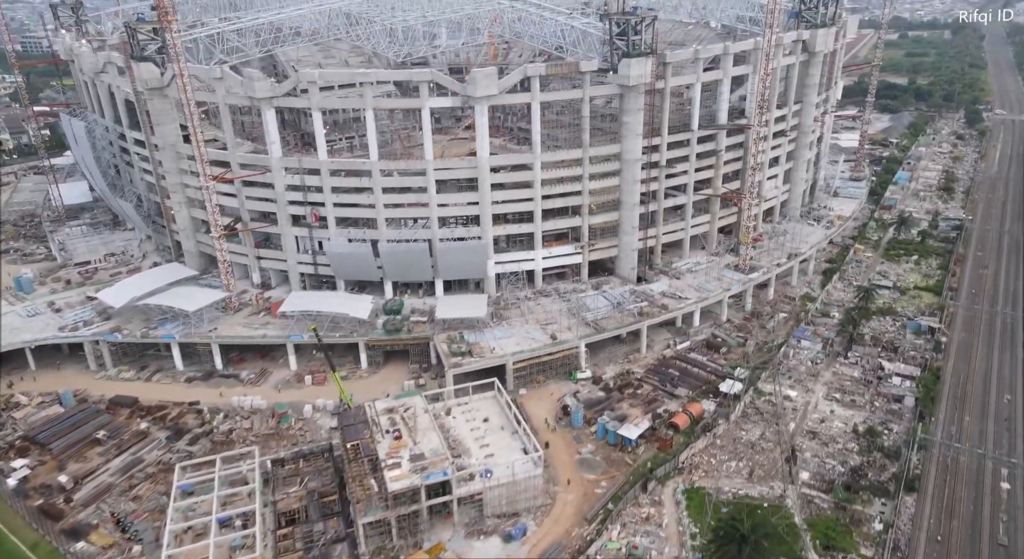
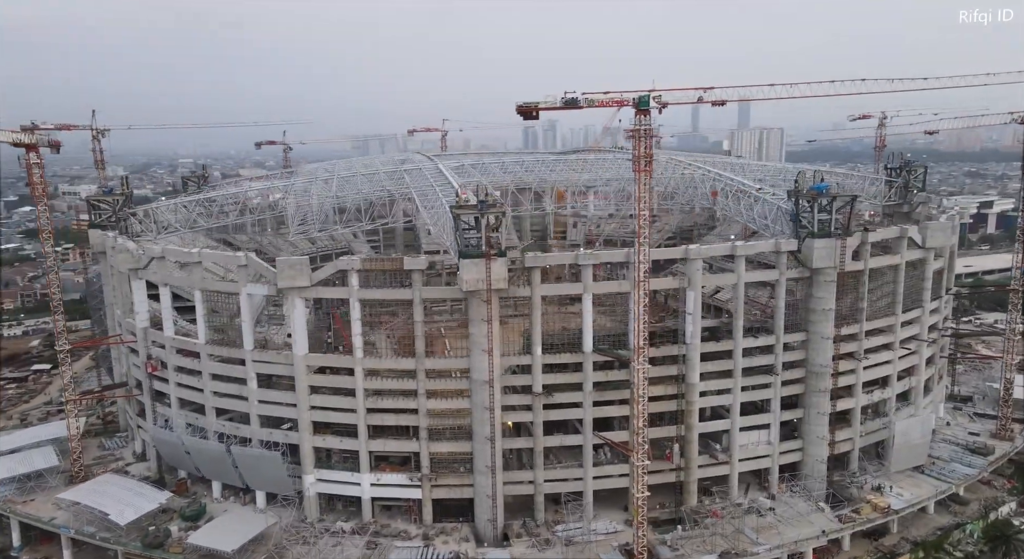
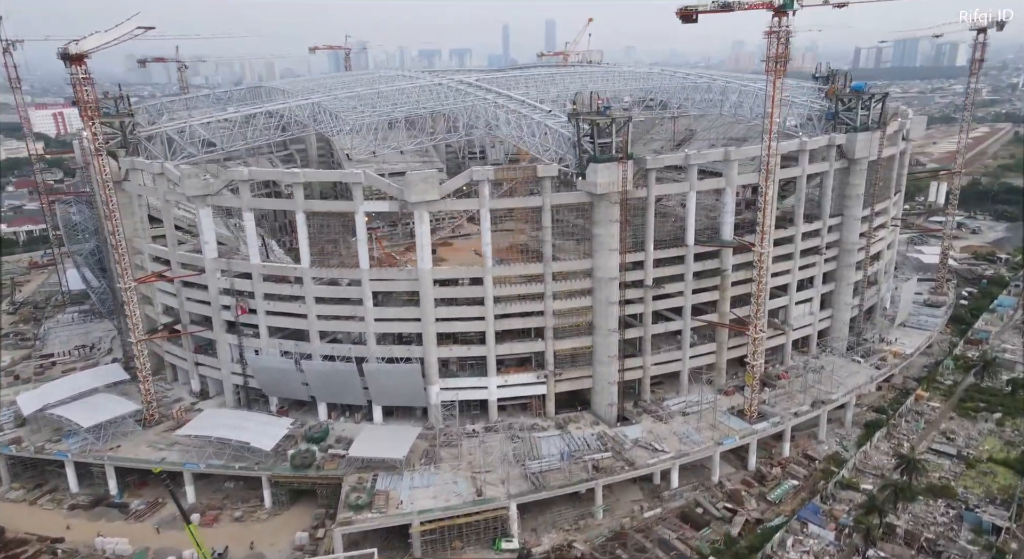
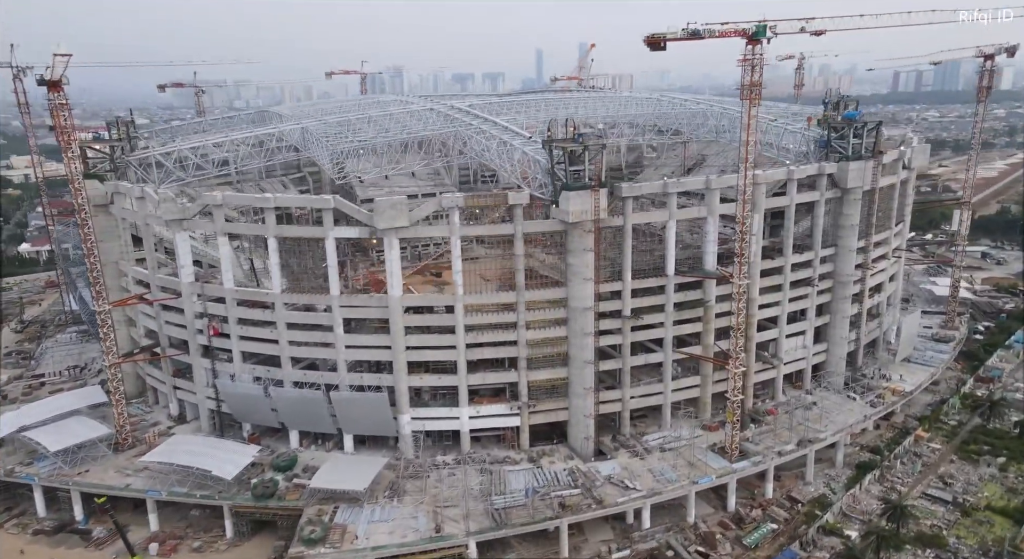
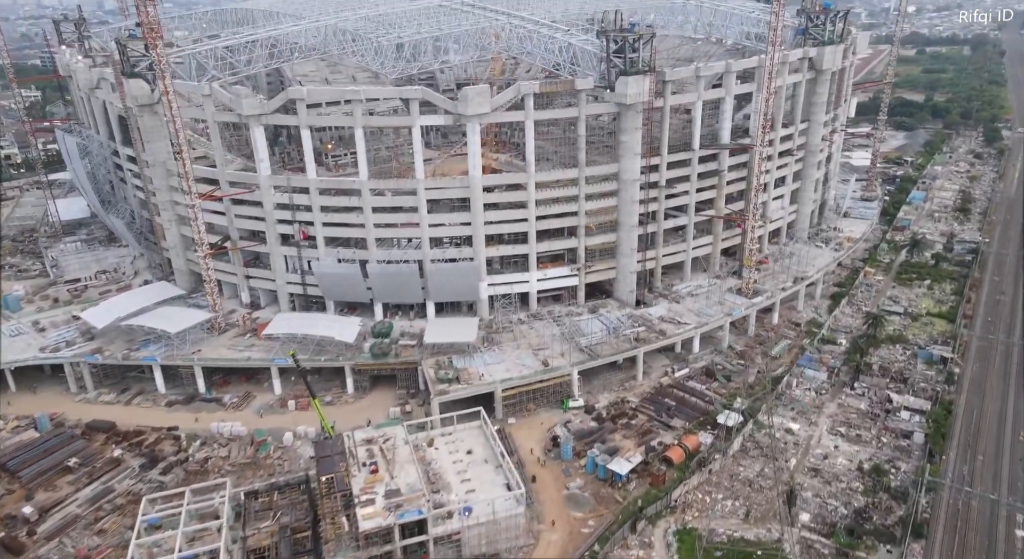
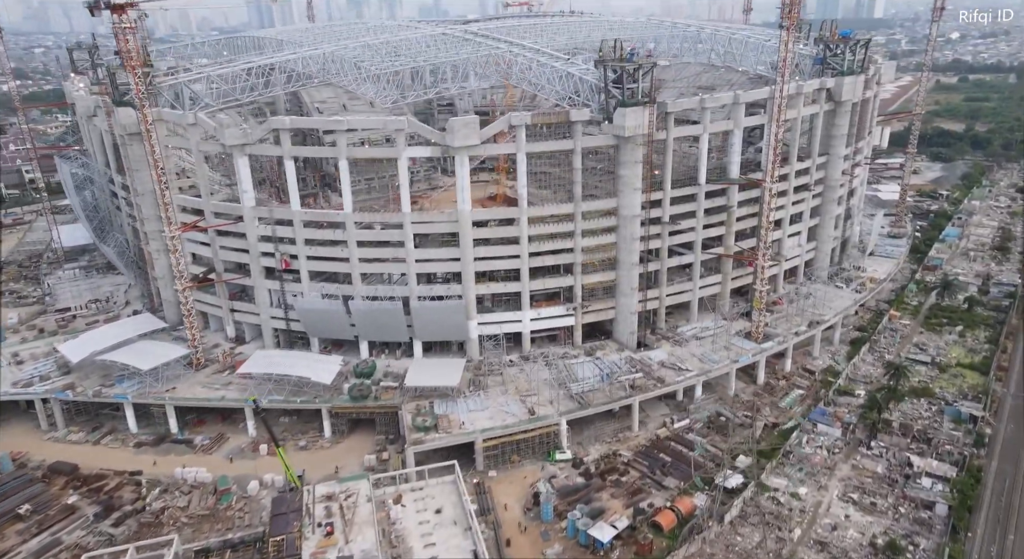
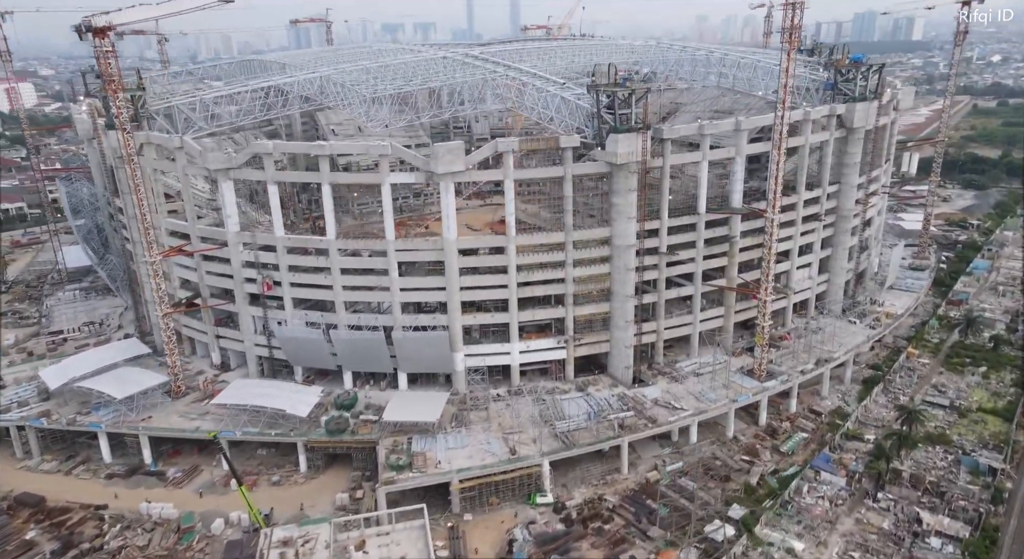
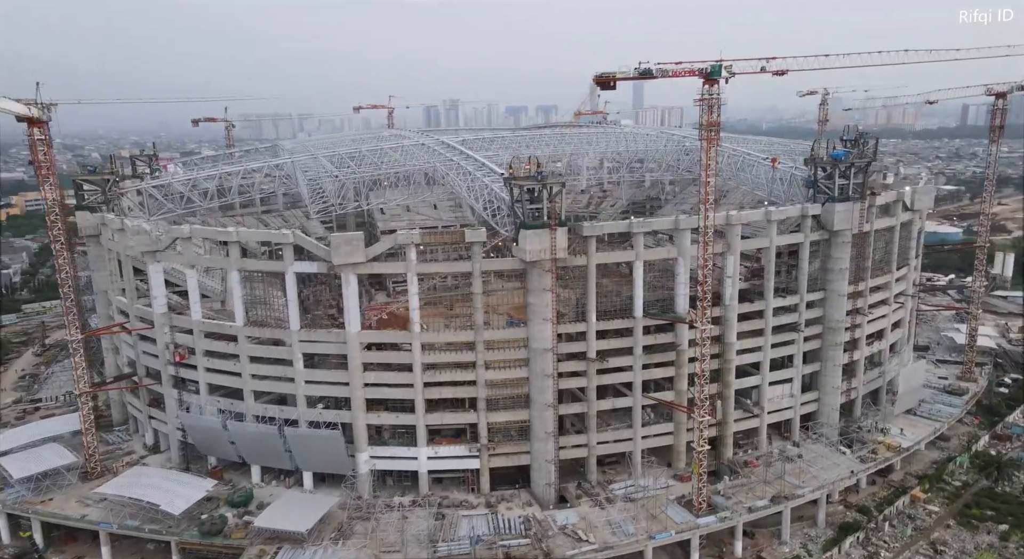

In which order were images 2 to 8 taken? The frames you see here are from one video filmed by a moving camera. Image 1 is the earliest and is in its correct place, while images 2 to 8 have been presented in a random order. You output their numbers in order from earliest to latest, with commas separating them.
5, 6, 7, 3, 4, 8, 2
